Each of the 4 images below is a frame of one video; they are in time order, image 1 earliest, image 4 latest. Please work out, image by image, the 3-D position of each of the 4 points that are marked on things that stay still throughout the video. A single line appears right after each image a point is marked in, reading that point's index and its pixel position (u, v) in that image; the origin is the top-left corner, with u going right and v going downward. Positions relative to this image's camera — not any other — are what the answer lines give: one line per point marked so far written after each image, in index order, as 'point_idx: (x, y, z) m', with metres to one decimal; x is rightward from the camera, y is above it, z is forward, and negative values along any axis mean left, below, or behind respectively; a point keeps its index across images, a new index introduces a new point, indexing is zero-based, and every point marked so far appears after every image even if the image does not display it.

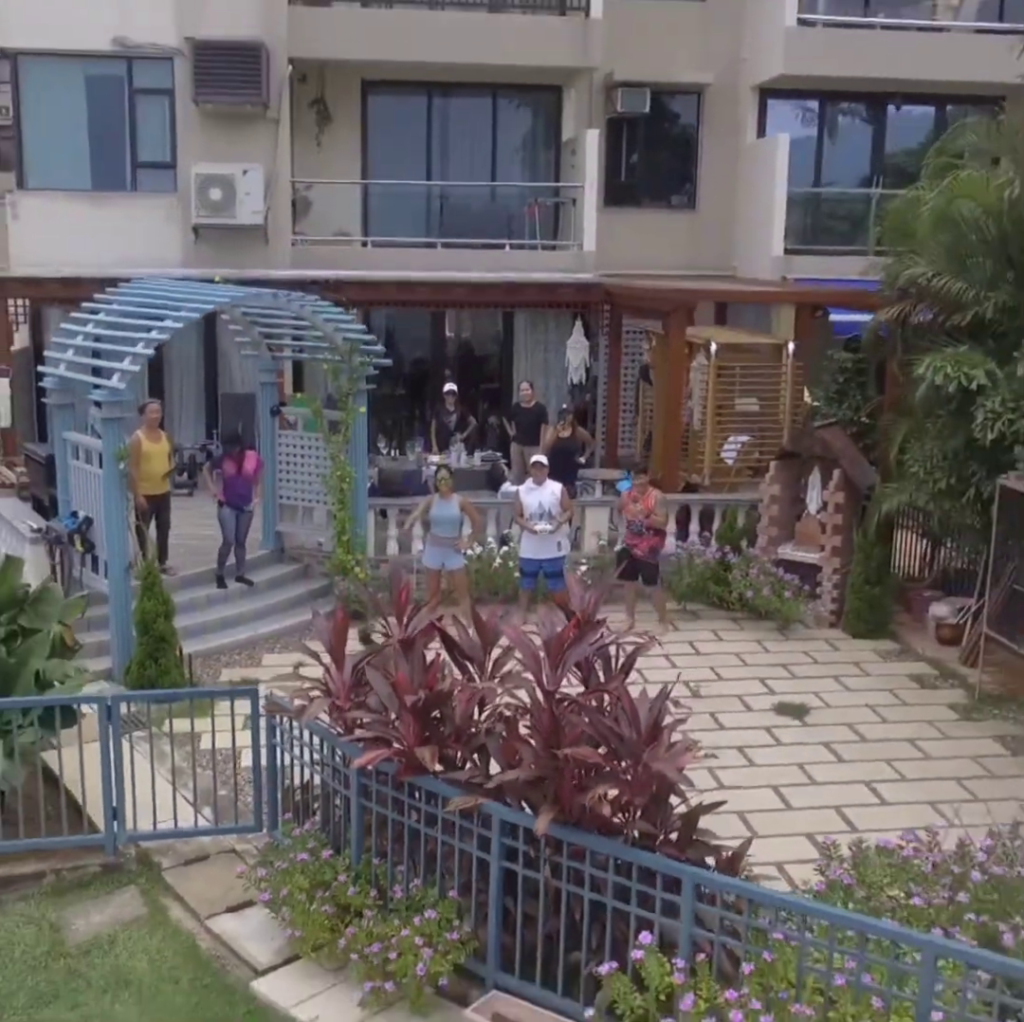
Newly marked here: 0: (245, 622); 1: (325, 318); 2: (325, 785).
0: (-2.0, -0.8, +9.0) m
1: (-1.5, +1.5, +9.5) m
2: (-0.8, -1.2, +5.5) m
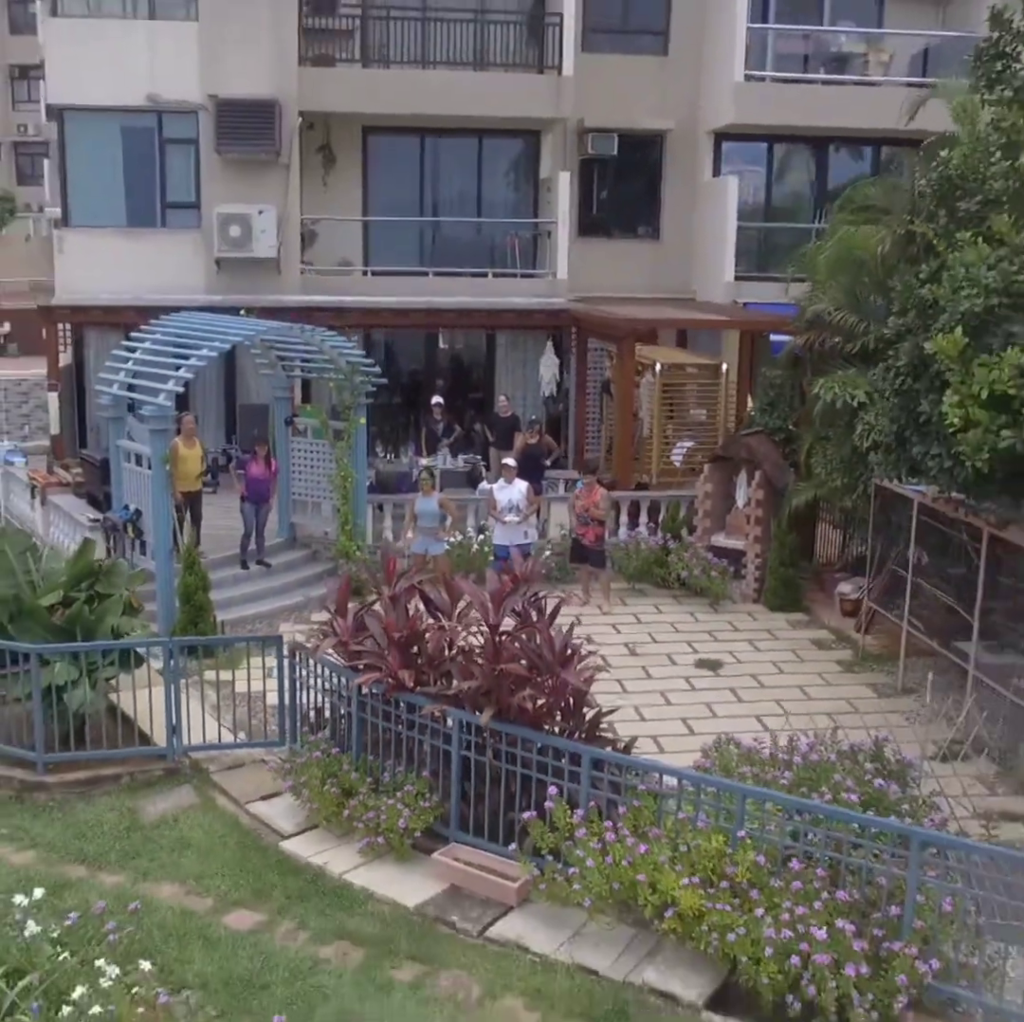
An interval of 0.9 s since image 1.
0: (-2.2, -0.7, +10.8) m
1: (-1.7, +1.5, +11.4) m
2: (-1.1, -1.2, +7.3) m
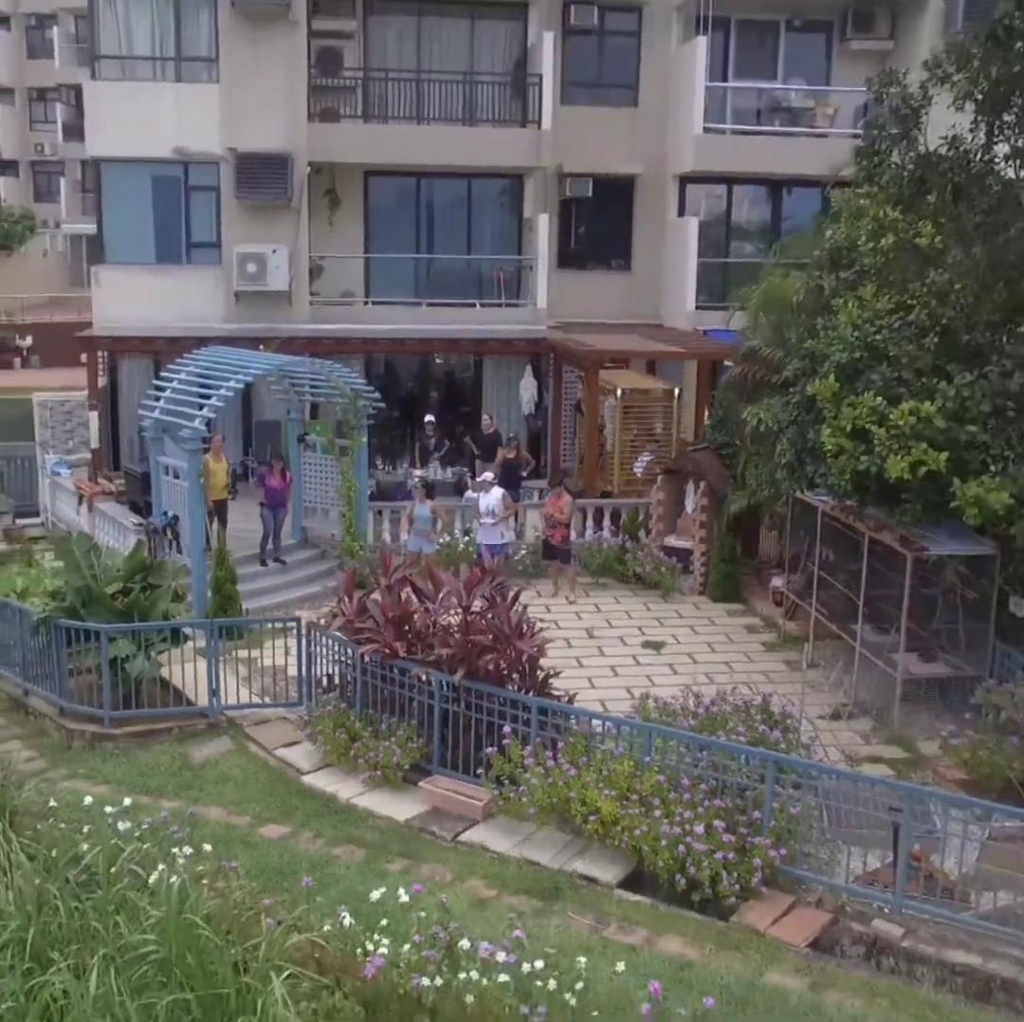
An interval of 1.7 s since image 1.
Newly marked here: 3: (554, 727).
0: (-2.4, -0.8, +12.7) m
1: (-1.9, +1.5, +13.3) m
2: (-1.3, -1.2, +9.2) m
3: (+0.3, -1.4, +8.0) m
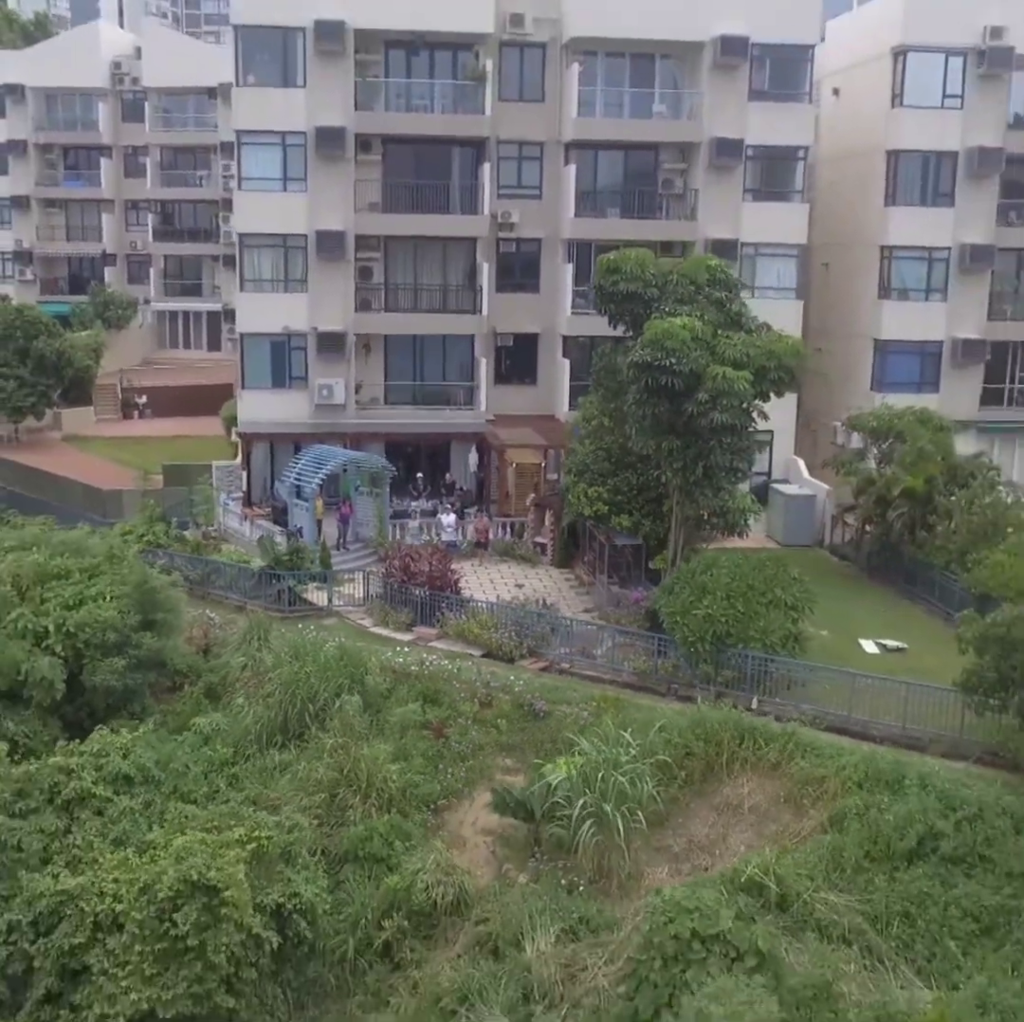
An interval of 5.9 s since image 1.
0: (-3.6, -1.1, +26.6) m
1: (-3.1, +1.2, +27.1) m
2: (-2.5, -1.5, +23.0) m
3: (-0.9, -1.7, +21.8) m
